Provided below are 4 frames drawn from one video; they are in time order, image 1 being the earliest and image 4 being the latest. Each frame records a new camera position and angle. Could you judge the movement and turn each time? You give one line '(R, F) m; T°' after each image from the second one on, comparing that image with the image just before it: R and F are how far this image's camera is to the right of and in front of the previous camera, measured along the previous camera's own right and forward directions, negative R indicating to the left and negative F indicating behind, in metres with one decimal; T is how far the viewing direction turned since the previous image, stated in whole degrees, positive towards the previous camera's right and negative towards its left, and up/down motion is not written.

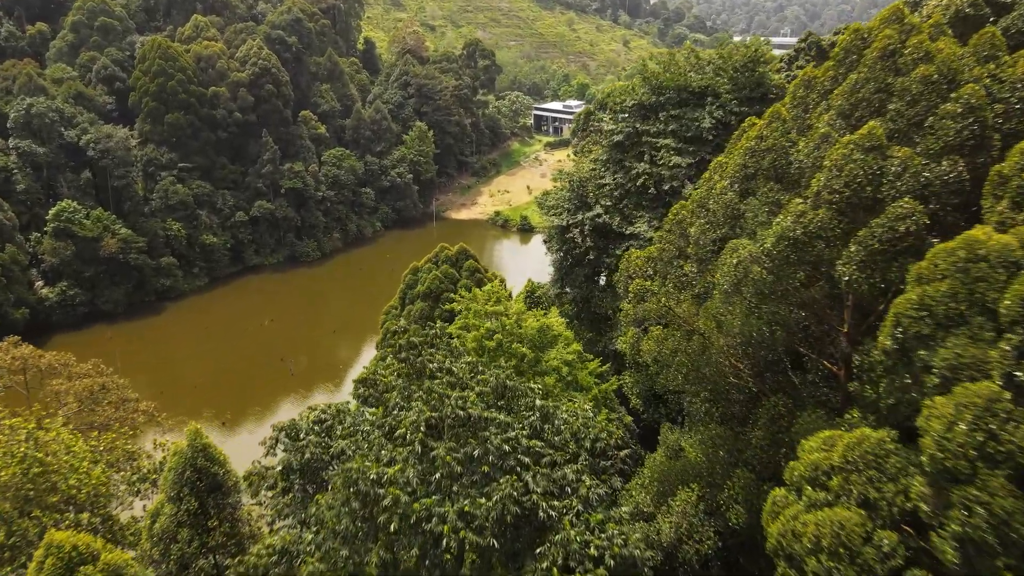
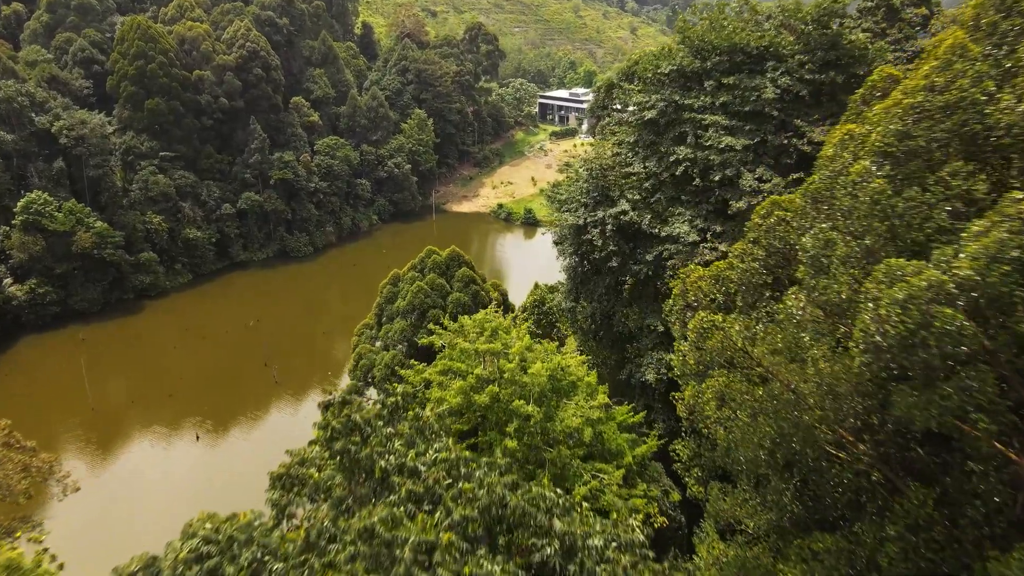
(0.0, +3.3) m; 0°
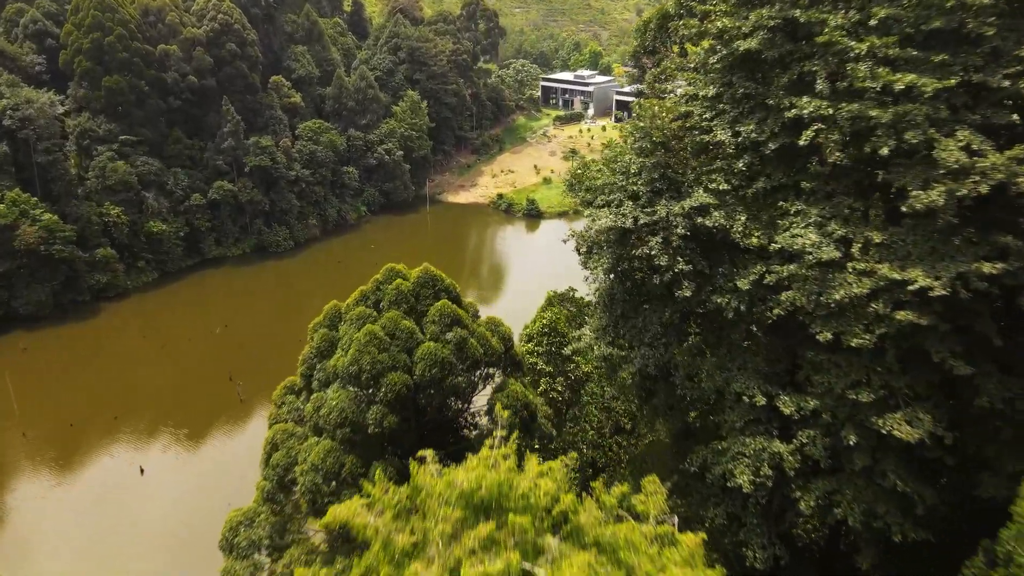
(-0.1, +5.0) m; 0°
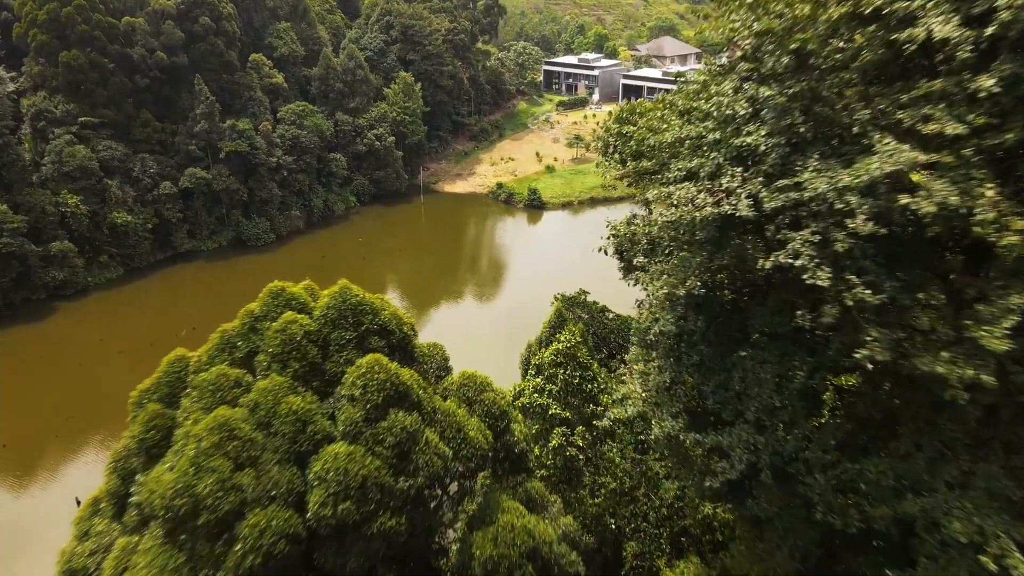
(0.0, +4.0) m; 0°
